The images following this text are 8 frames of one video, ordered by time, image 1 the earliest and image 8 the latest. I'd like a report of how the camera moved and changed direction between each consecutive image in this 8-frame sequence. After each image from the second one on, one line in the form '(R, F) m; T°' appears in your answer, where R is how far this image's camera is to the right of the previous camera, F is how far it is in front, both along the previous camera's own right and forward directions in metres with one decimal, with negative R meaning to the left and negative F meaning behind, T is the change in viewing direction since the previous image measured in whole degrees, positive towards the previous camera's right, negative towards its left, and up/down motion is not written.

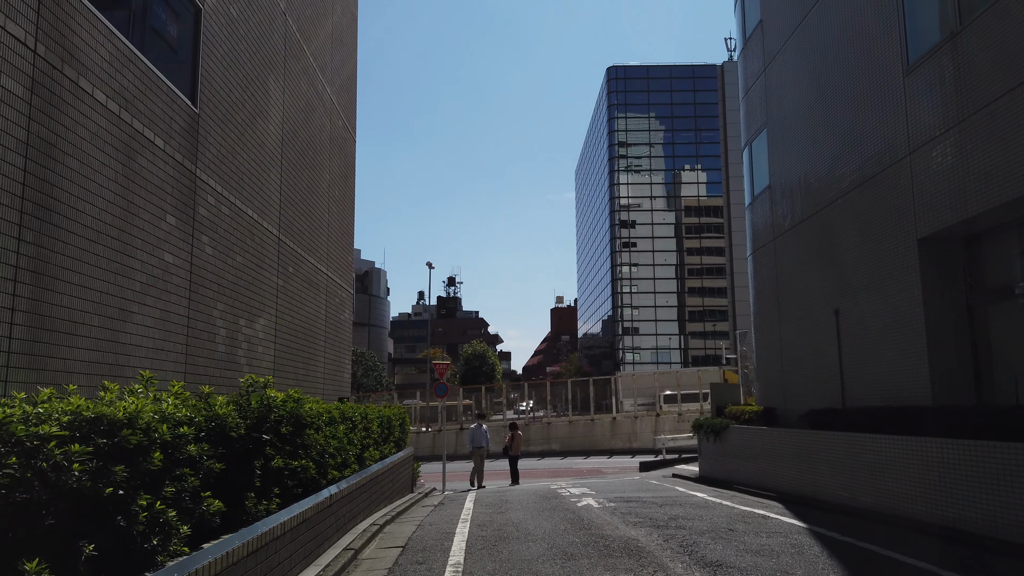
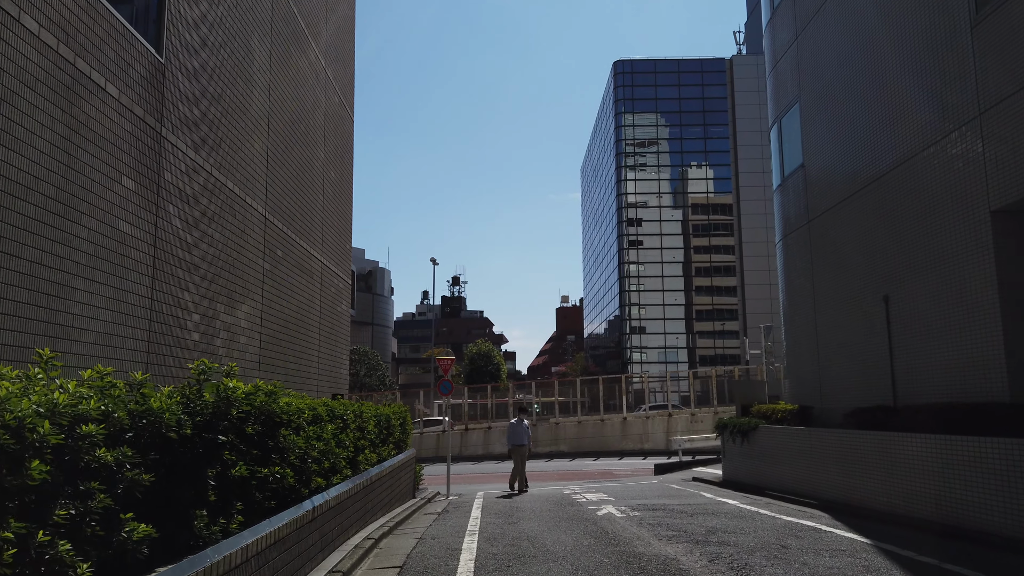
(-0.1, +1.3) m; 0°
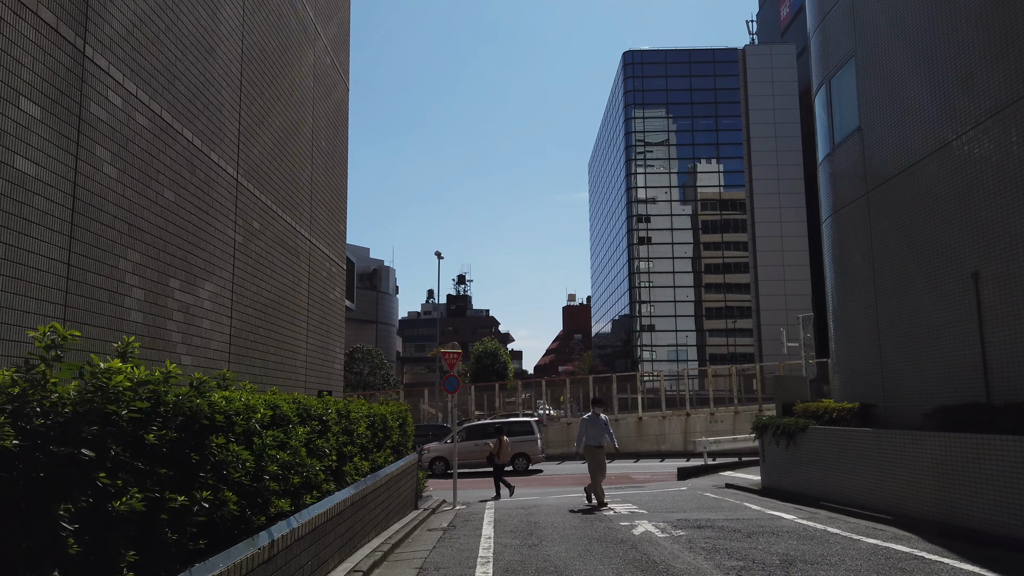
(-0.2, +1.9) m; 0°
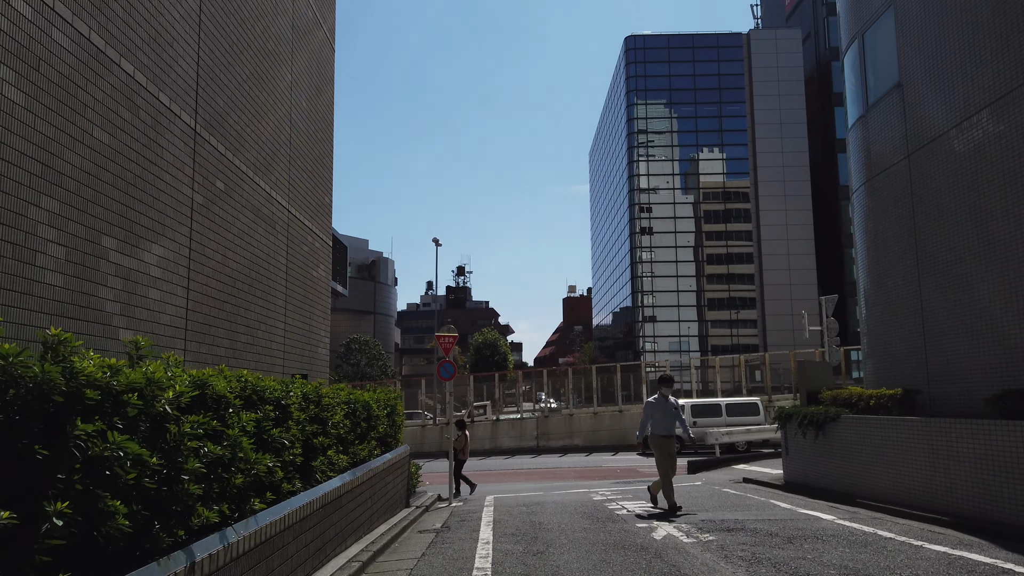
(0.0, +1.3) m; 0°
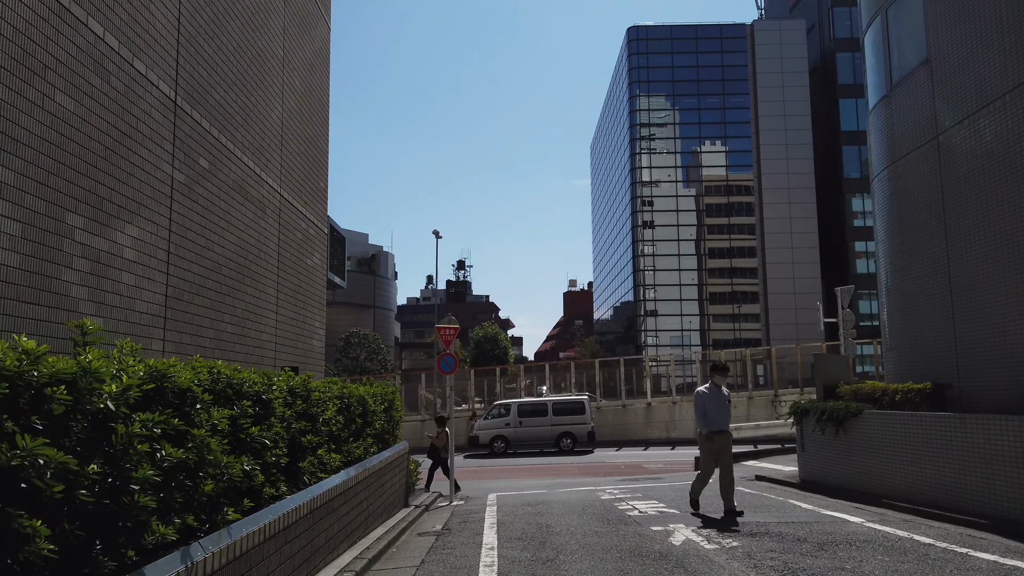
(-0.1, +0.7) m; 0°
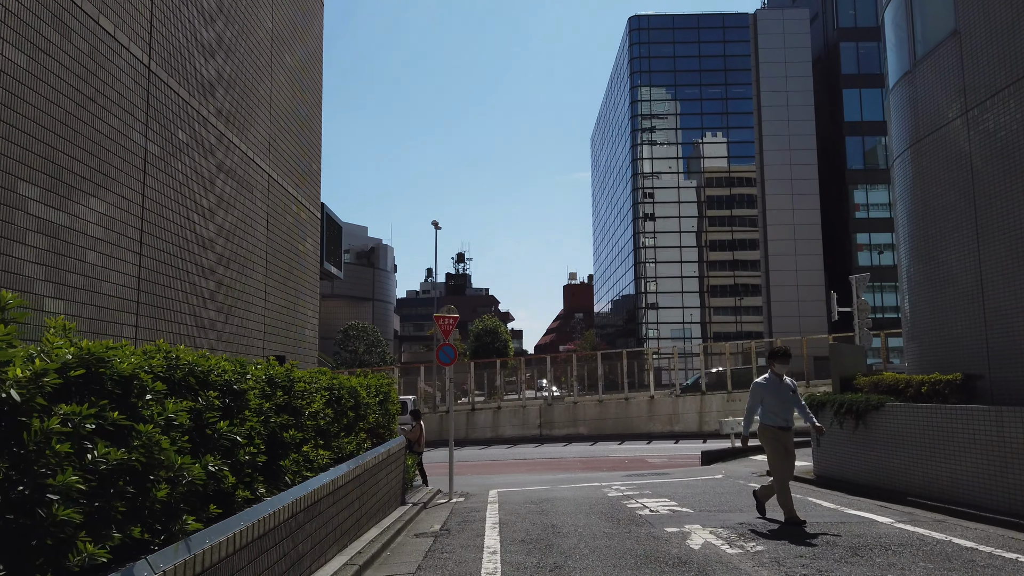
(0.0, +0.6) m; 0°
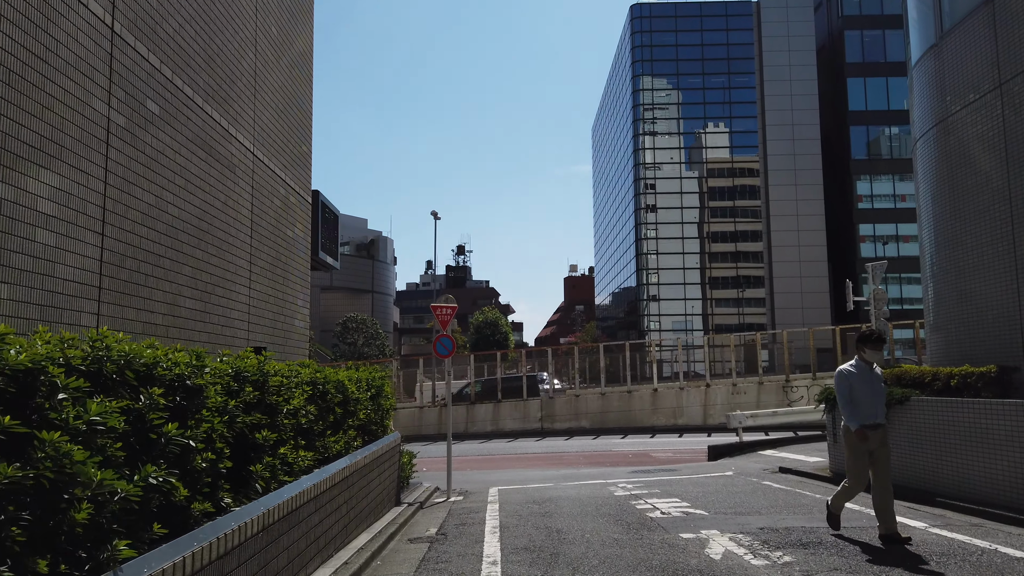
(0.0, +0.7) m; 0°
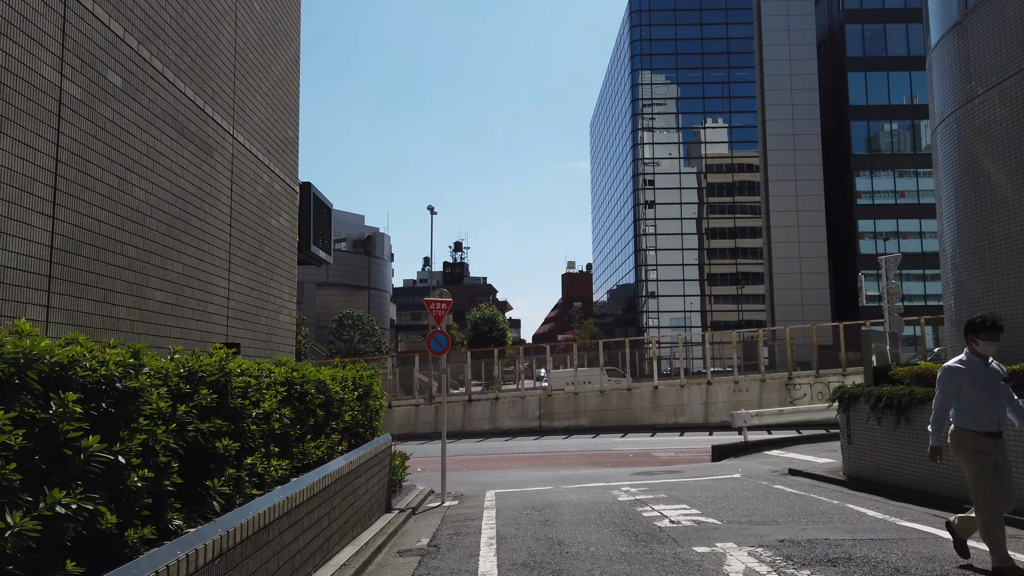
(0.0, +0.7) m; 0°
